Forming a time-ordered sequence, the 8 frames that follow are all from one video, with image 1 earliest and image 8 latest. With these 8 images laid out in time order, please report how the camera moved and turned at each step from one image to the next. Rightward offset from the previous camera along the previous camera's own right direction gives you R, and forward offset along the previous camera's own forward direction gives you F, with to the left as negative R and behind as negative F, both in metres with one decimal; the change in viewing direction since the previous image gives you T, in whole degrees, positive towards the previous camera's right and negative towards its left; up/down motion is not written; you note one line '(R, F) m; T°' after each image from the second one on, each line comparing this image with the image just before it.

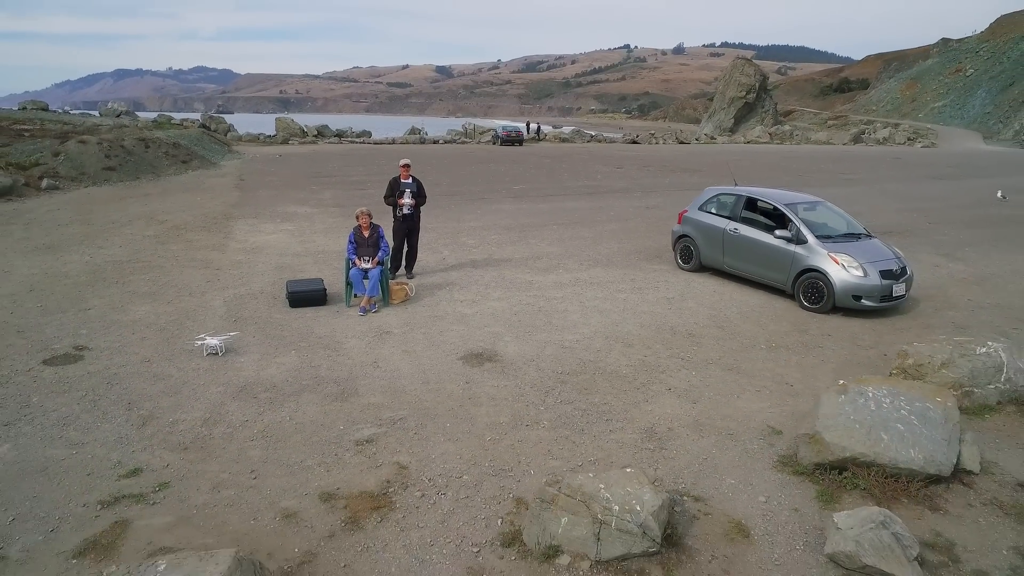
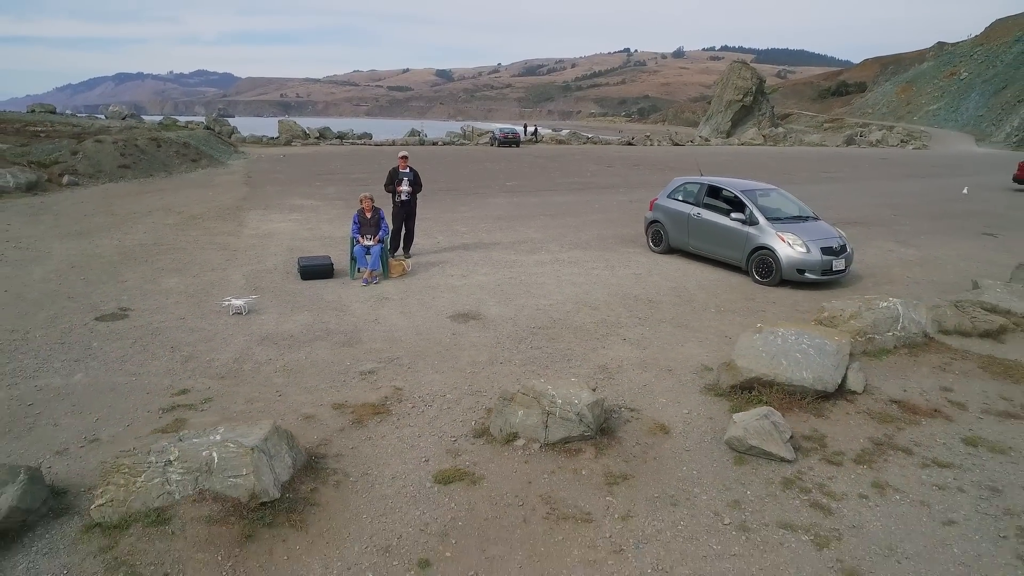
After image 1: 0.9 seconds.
(+0.2, -1.1) m; 0°
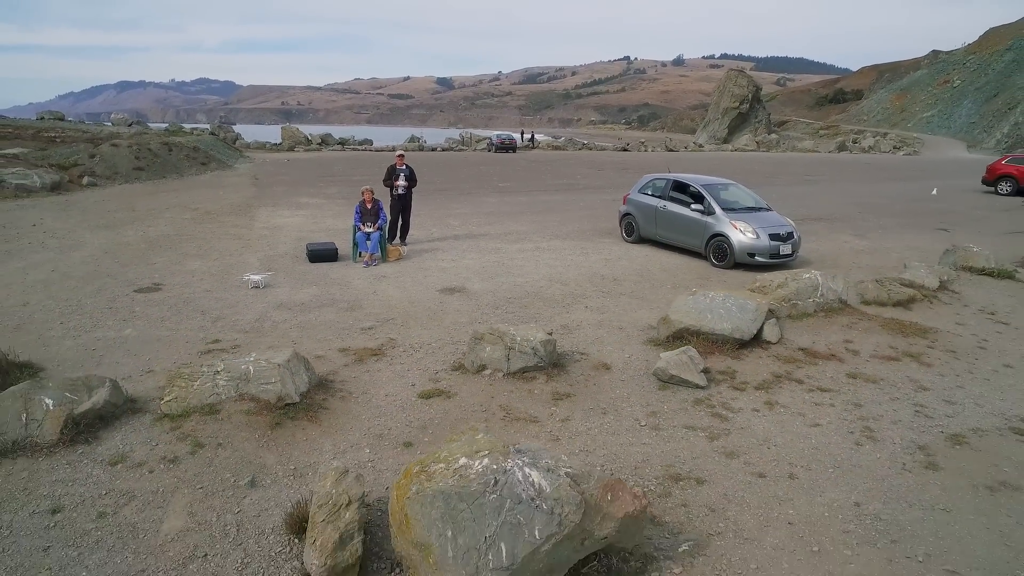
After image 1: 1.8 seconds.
(+0.3, -1.2) m; 0°
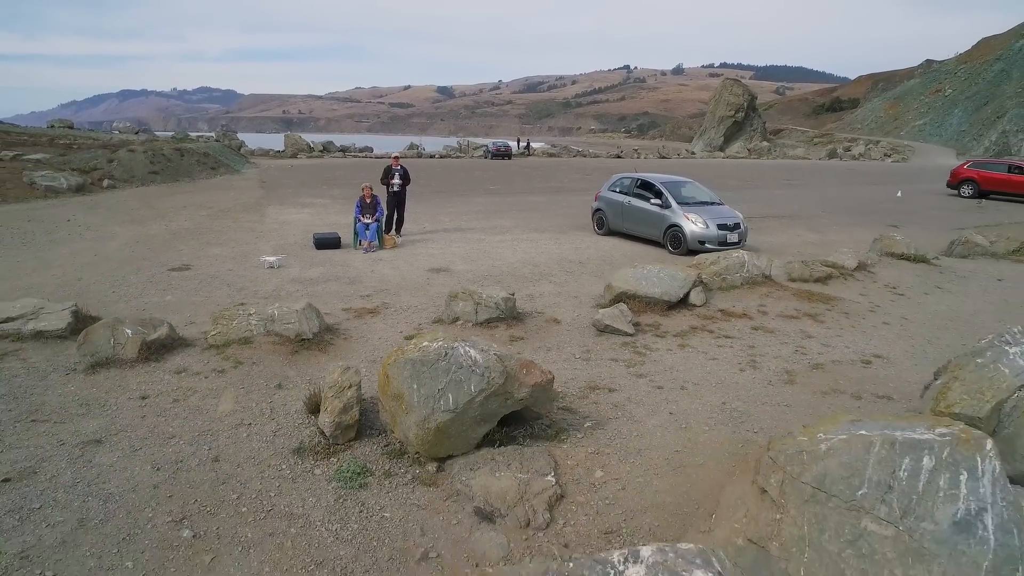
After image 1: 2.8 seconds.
(+0.3, -1.4) m; 0°
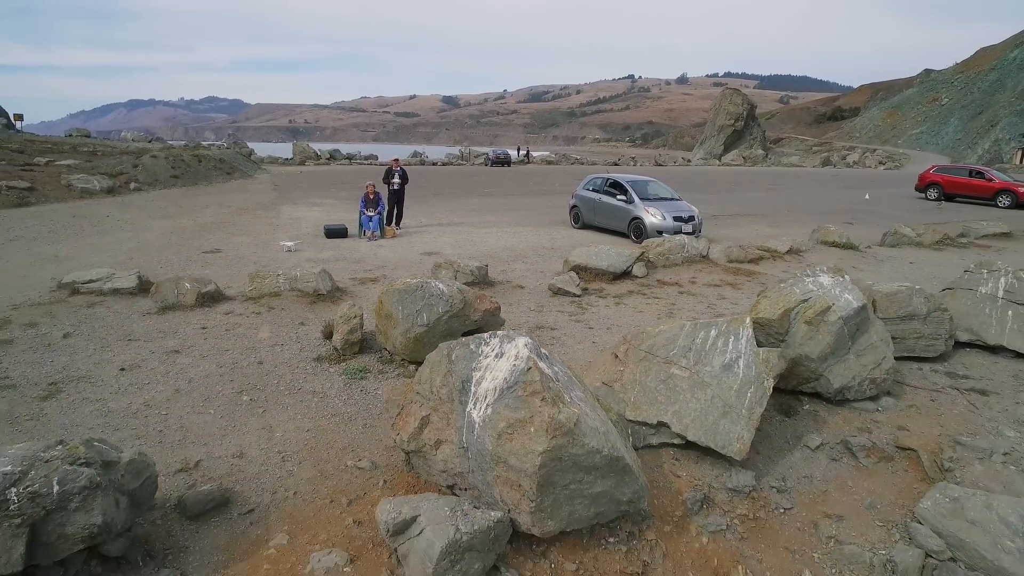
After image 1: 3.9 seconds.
(+0.4, -1.8) m; 0°
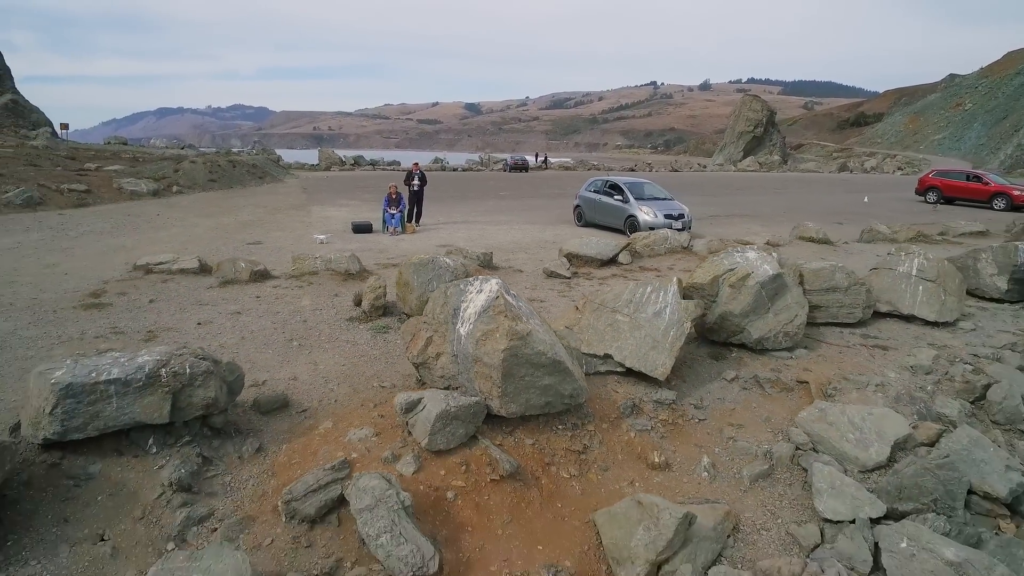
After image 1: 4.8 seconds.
(+0.3, -1.5) m; -2°
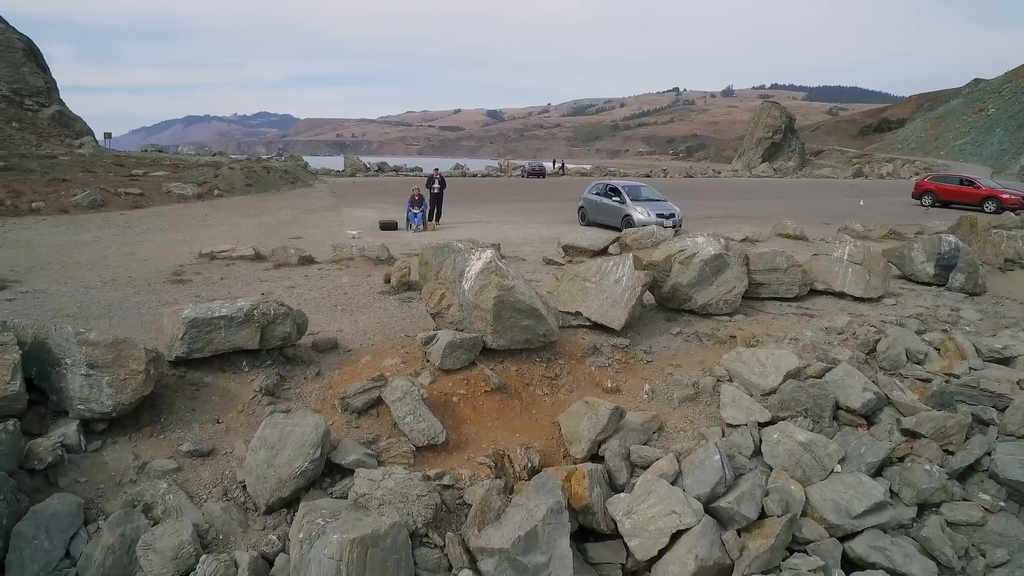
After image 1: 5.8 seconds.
(+0.3, -1.8) m; -2°
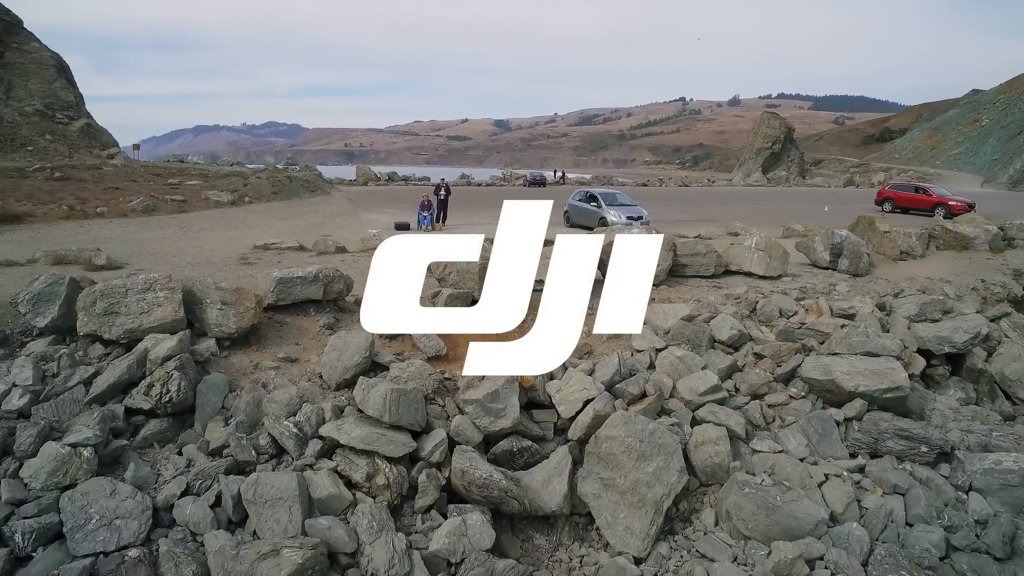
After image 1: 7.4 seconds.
(+0.4, -3.1) m; -1°
